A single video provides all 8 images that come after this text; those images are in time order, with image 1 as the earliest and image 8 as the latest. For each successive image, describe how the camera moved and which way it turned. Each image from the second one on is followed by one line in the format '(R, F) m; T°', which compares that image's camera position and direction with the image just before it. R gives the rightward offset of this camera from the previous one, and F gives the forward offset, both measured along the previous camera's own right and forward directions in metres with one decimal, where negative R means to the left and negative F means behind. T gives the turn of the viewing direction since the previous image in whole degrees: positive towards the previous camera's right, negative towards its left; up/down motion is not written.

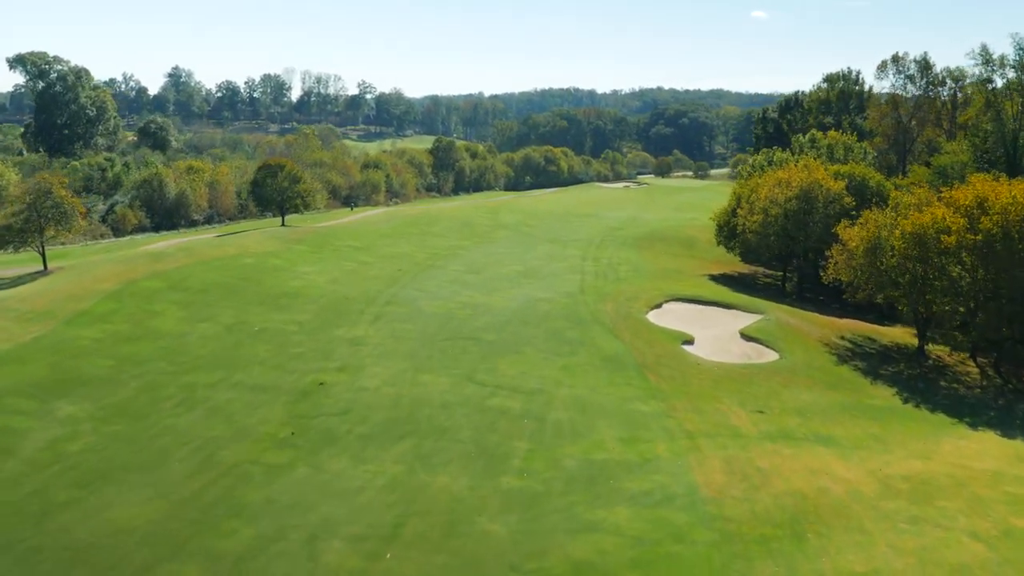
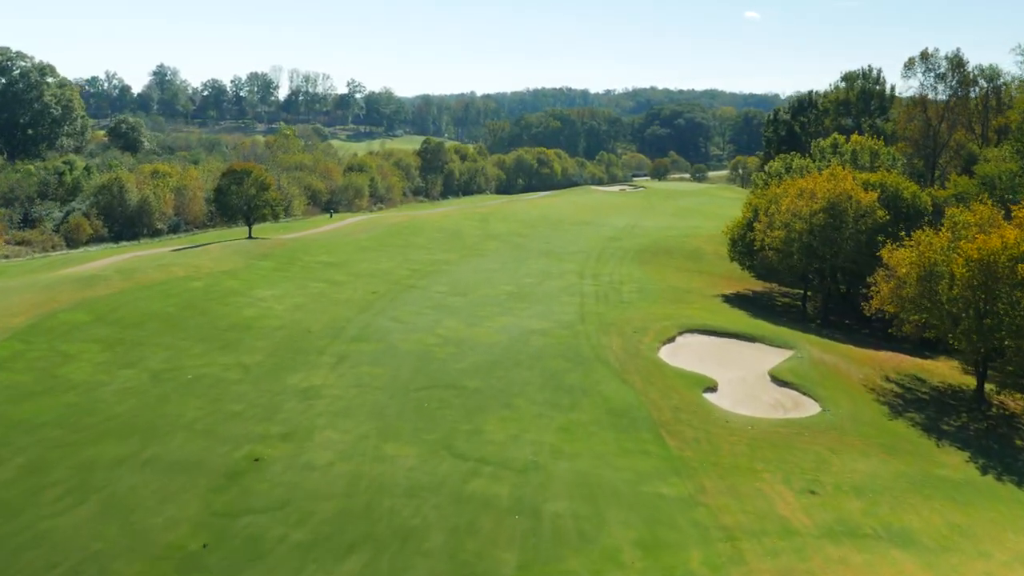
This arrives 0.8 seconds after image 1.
(+0.1, +5.0) m; 0°
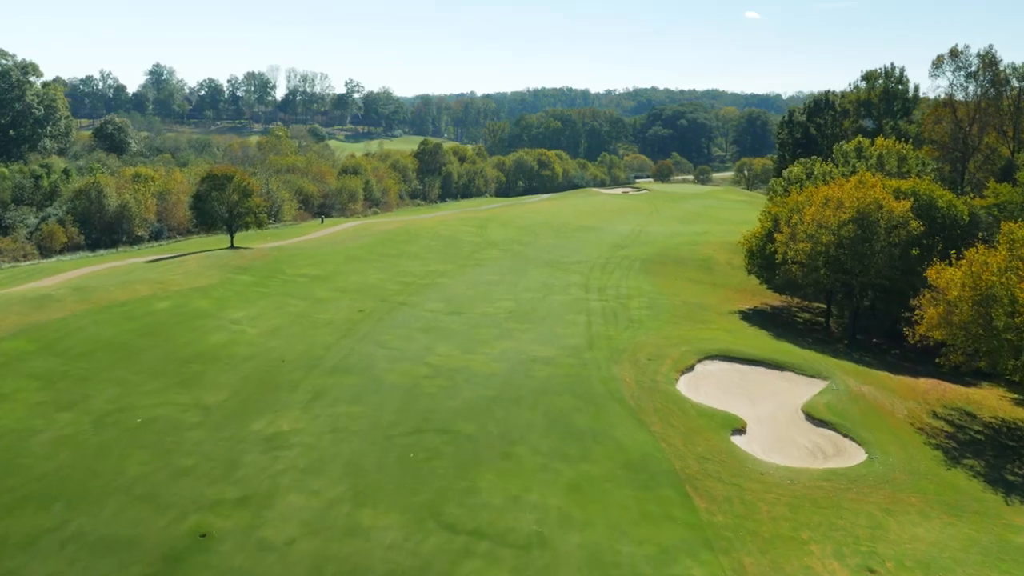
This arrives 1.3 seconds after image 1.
(0.0, +3.2) m; 0°
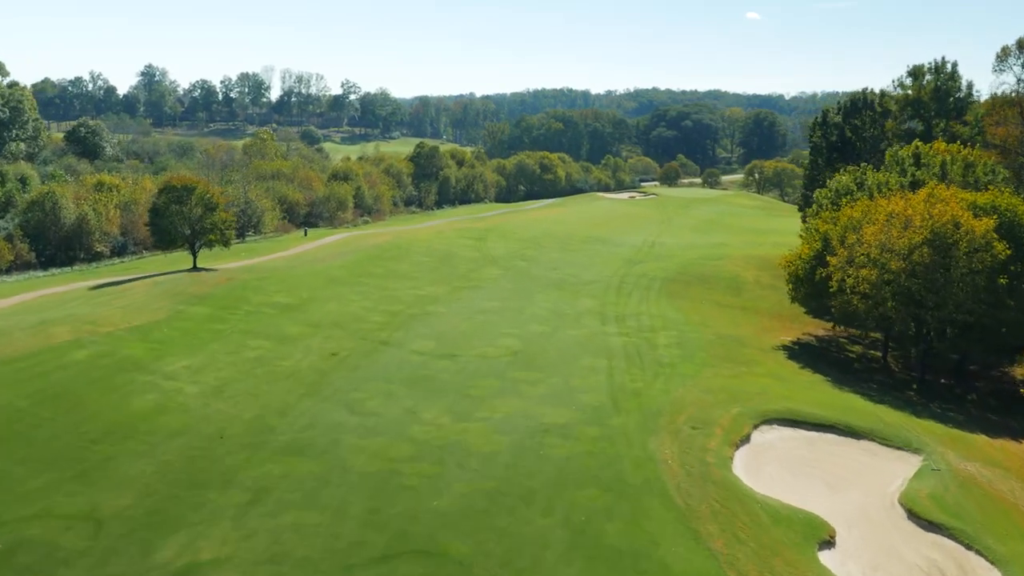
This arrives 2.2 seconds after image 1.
(-0.1, +5.9) m; 0°
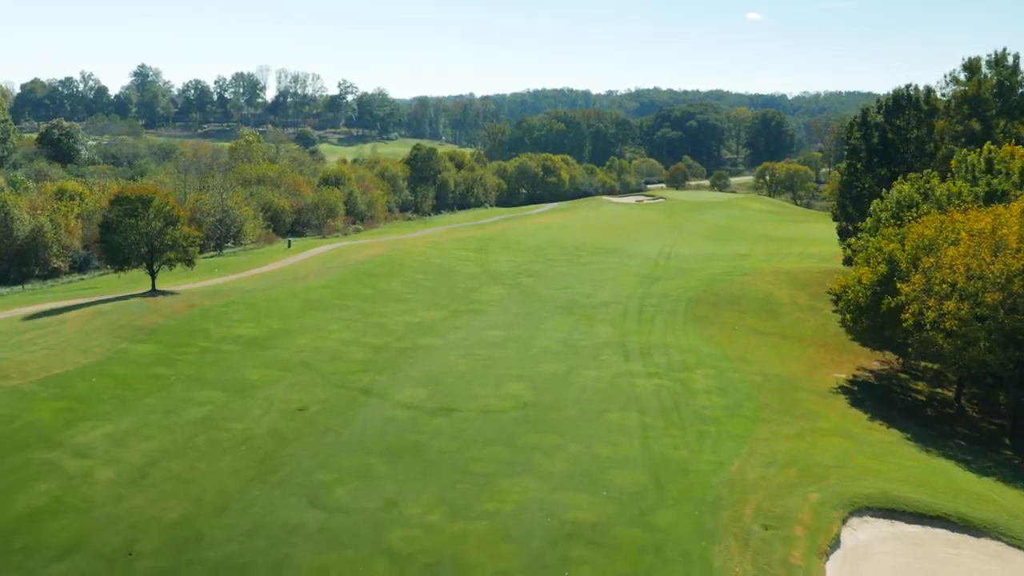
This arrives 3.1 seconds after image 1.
(-0.2, +5.3) m; 0°
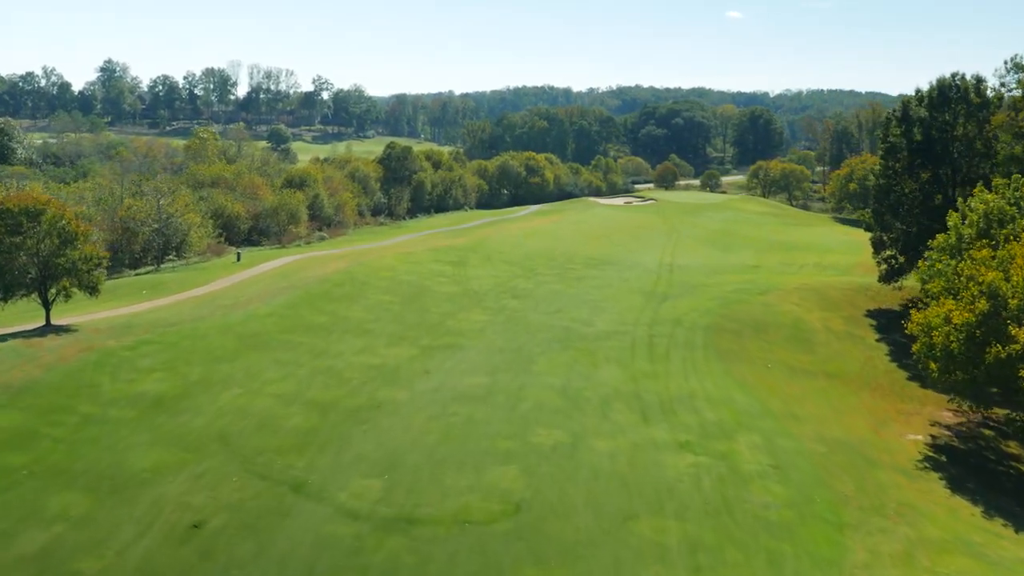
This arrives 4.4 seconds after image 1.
(-0.1, +6.9) m; +1°
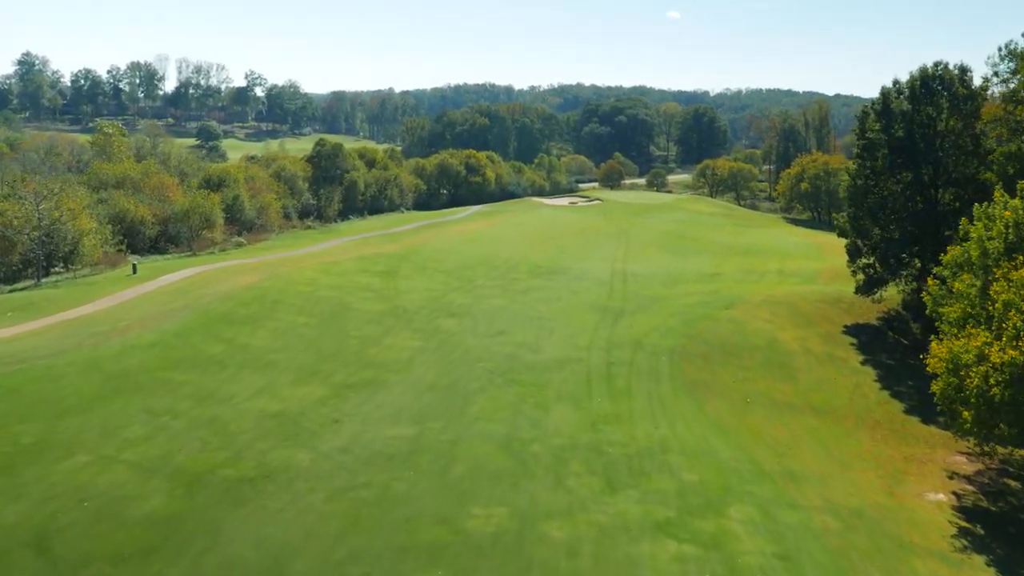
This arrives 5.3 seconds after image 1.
(+0.3, +5.1) m; +4°
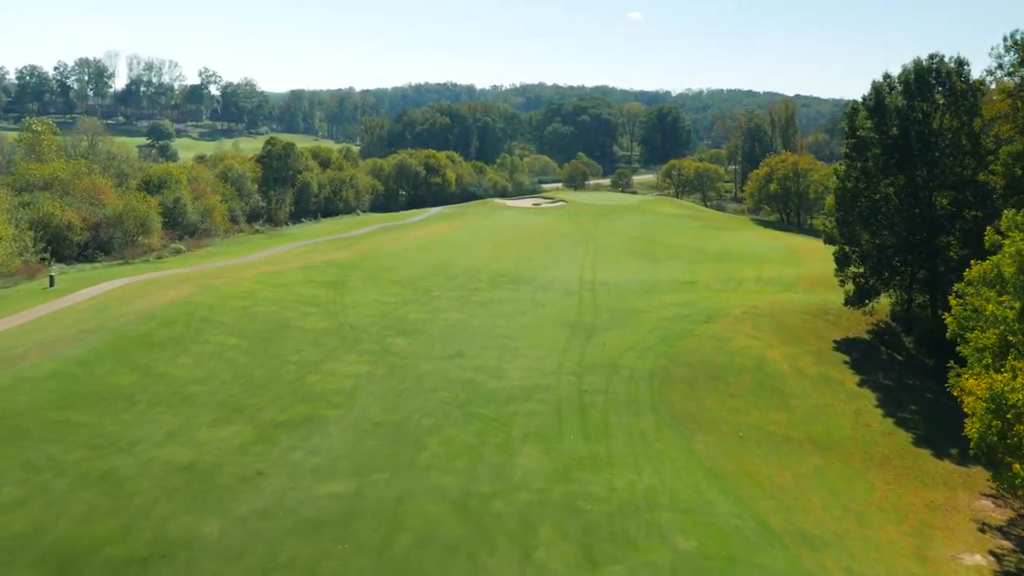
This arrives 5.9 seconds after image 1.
(+0.1, +3.5) m; +2°
